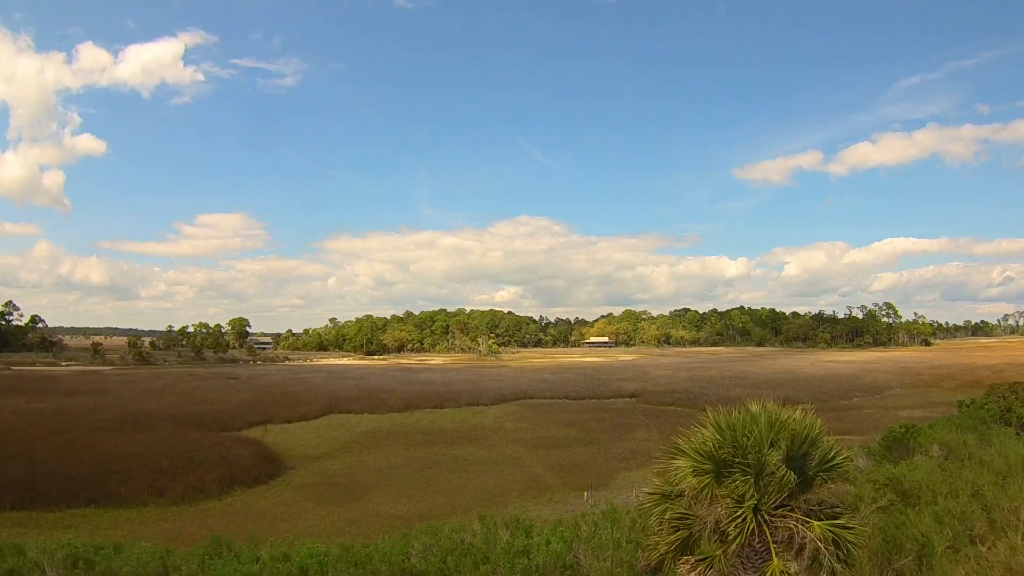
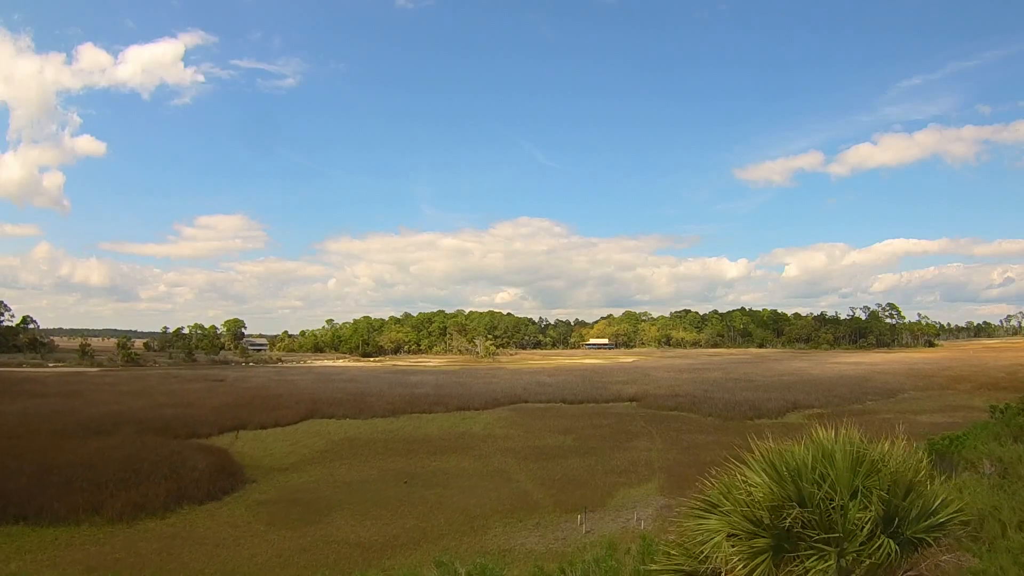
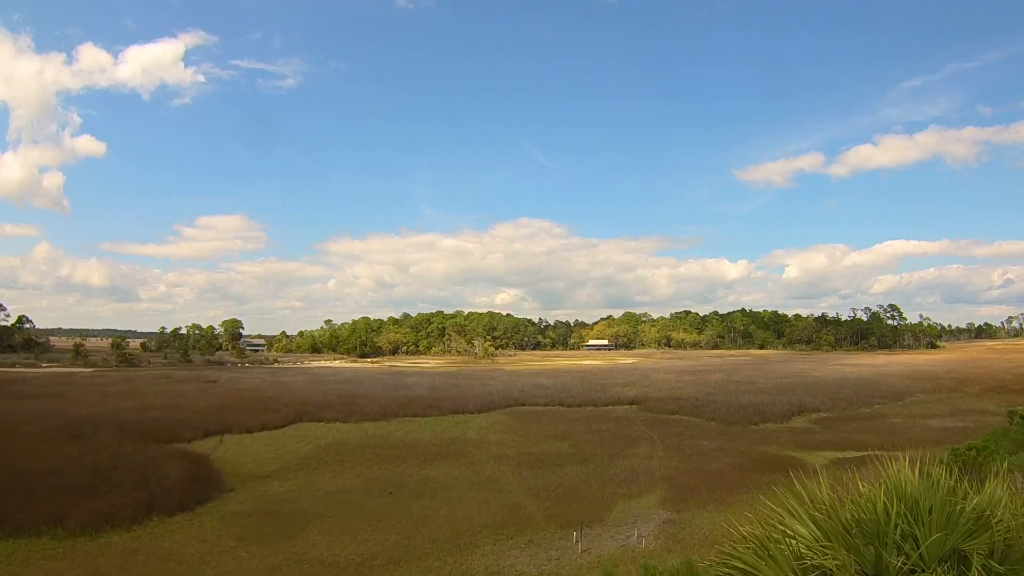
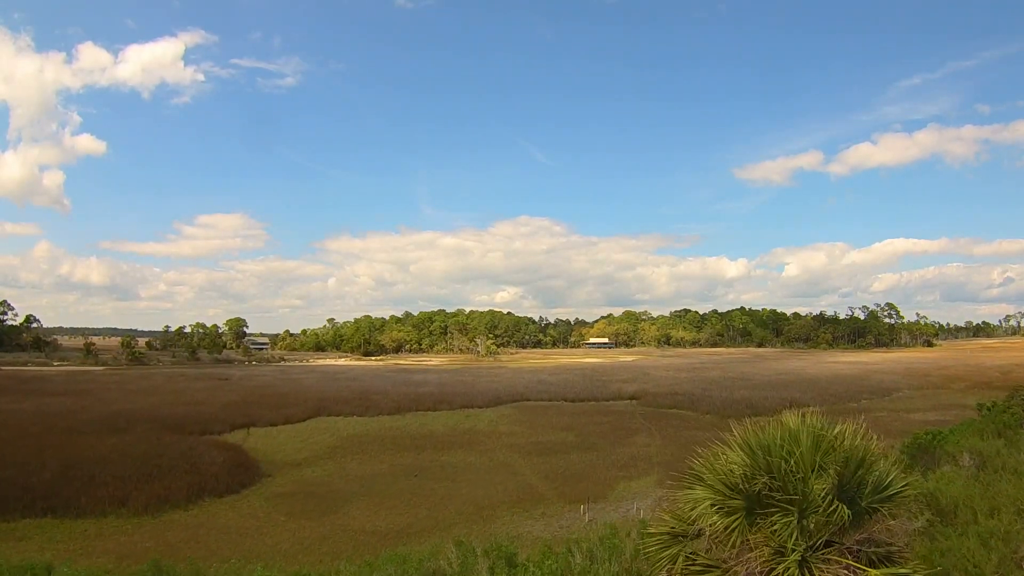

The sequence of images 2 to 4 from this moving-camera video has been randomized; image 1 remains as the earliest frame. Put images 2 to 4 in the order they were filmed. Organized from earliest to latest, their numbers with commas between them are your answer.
4, 2, 3
